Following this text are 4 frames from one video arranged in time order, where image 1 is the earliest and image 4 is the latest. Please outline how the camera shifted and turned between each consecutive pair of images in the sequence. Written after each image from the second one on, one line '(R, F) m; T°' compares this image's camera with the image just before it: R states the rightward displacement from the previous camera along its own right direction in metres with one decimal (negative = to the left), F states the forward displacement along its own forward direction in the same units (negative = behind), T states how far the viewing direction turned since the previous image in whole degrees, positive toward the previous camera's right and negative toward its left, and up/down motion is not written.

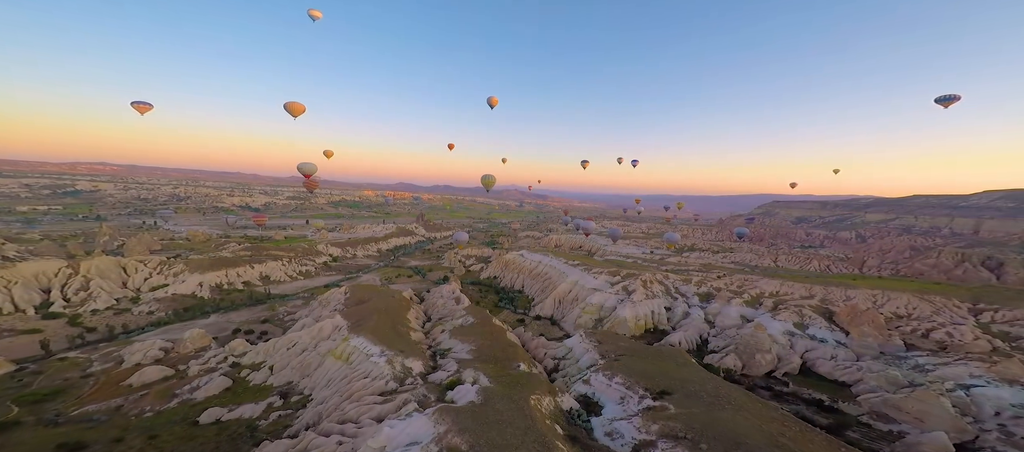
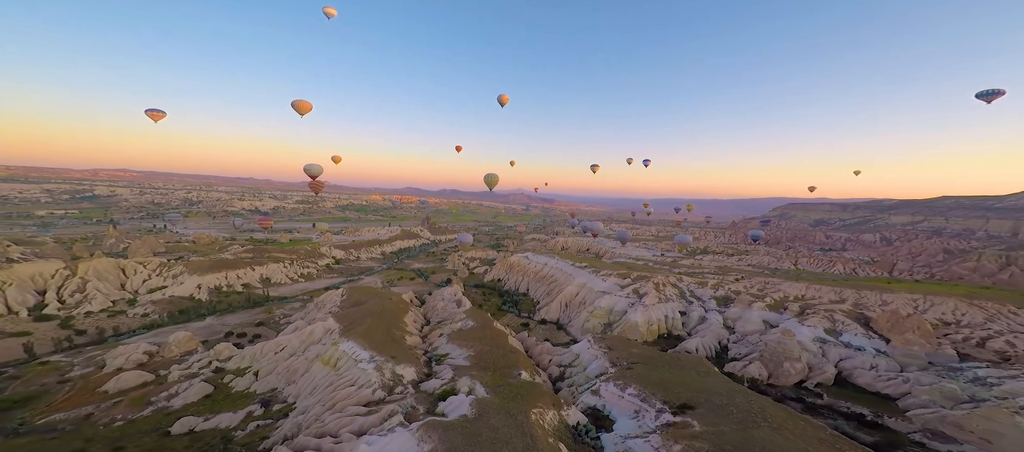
(+0.3, +2.1) m; -1°
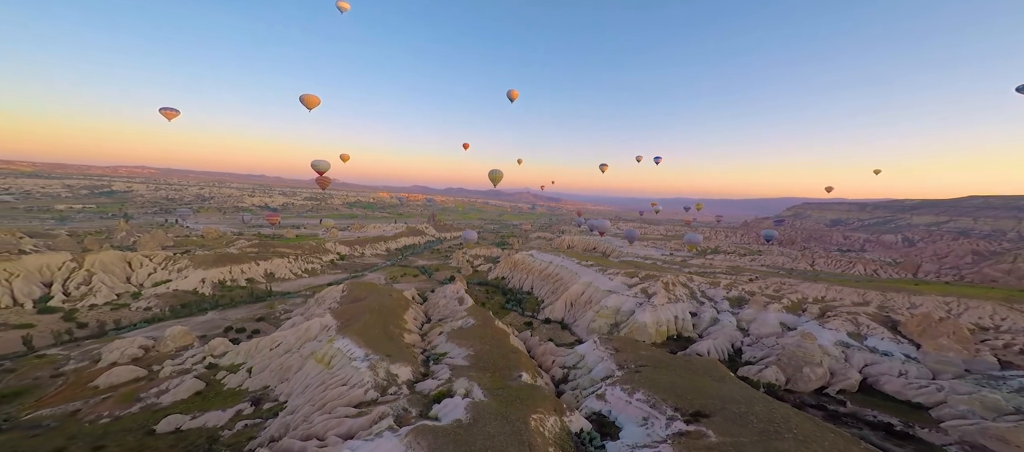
(+0.3, +1.2) m; -1°
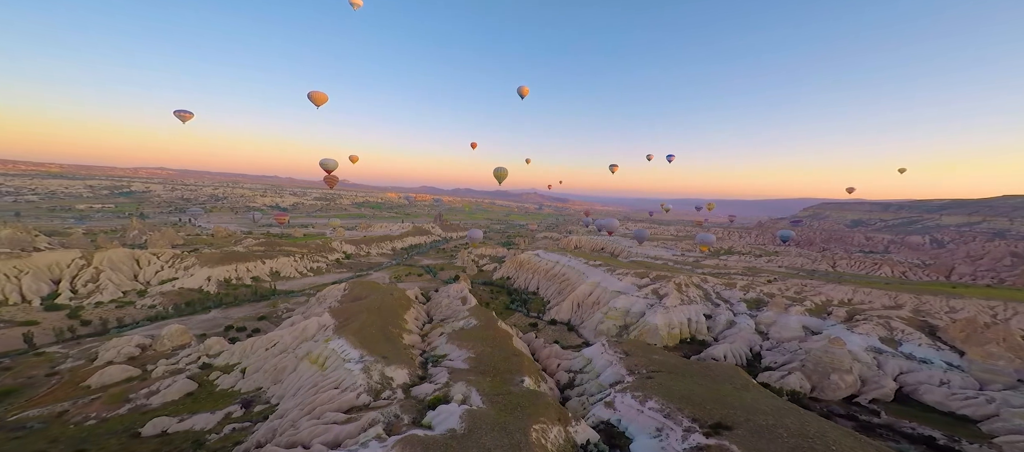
(+0.3, +1.3) m; -1°
